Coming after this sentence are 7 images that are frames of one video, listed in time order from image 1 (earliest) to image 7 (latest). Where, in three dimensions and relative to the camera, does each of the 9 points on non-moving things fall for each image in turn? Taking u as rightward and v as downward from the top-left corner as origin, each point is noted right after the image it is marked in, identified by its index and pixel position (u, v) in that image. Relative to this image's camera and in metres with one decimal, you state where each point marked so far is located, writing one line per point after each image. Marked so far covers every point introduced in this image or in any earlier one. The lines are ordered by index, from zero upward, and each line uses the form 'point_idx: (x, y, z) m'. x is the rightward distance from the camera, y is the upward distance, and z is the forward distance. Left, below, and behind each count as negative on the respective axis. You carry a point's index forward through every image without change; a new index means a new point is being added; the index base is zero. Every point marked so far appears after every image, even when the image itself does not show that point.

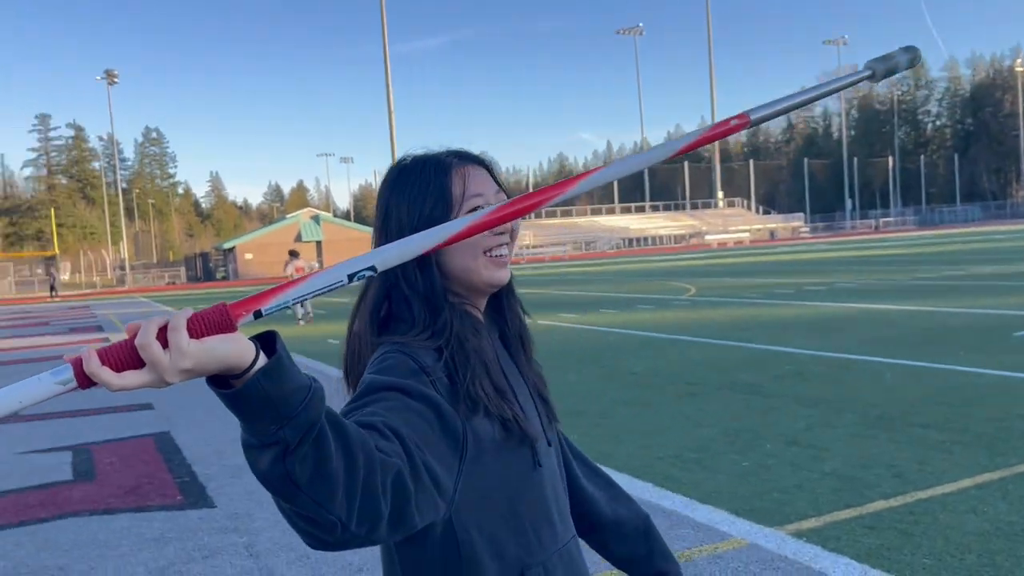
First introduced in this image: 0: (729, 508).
0: (+1.2, -1.2, +4.6) m
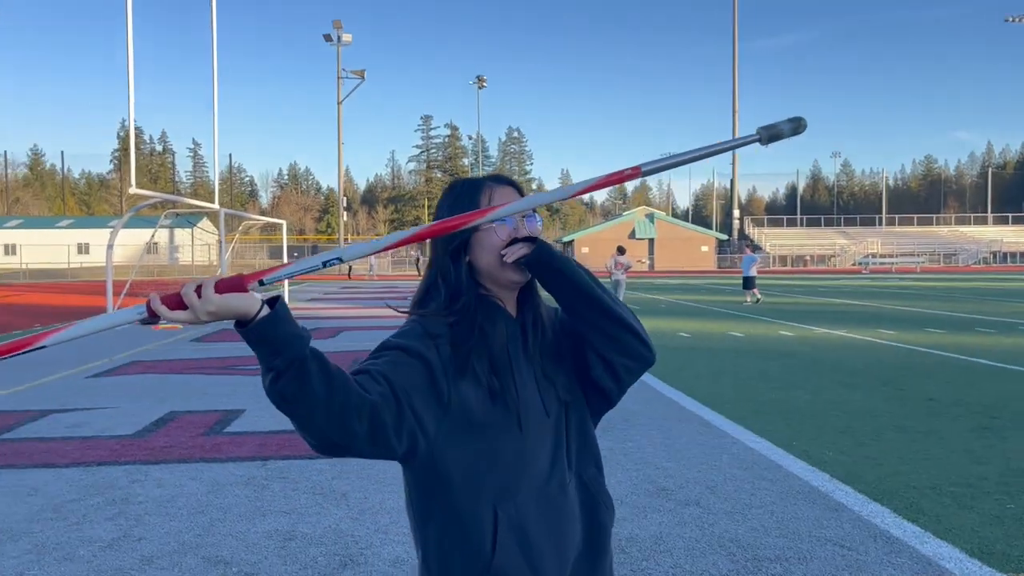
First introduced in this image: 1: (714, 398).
0: (+2.2, -1.3, +4.2) m
1: (+2.0, -1.1, +8.6) m
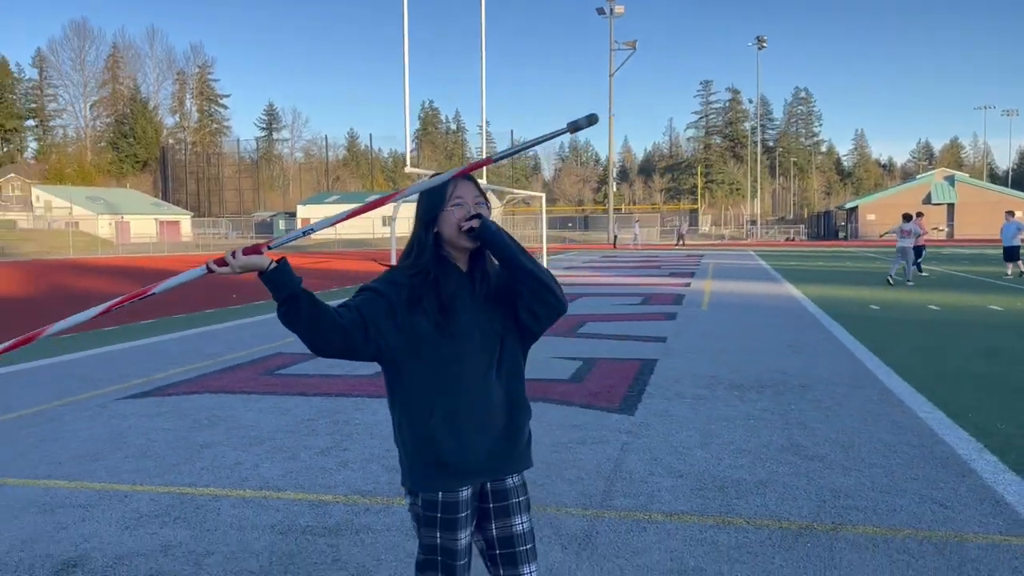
0: (+2.8, -1.1, +4.2) m
1: (+3.9, -0.8, +8.4) m
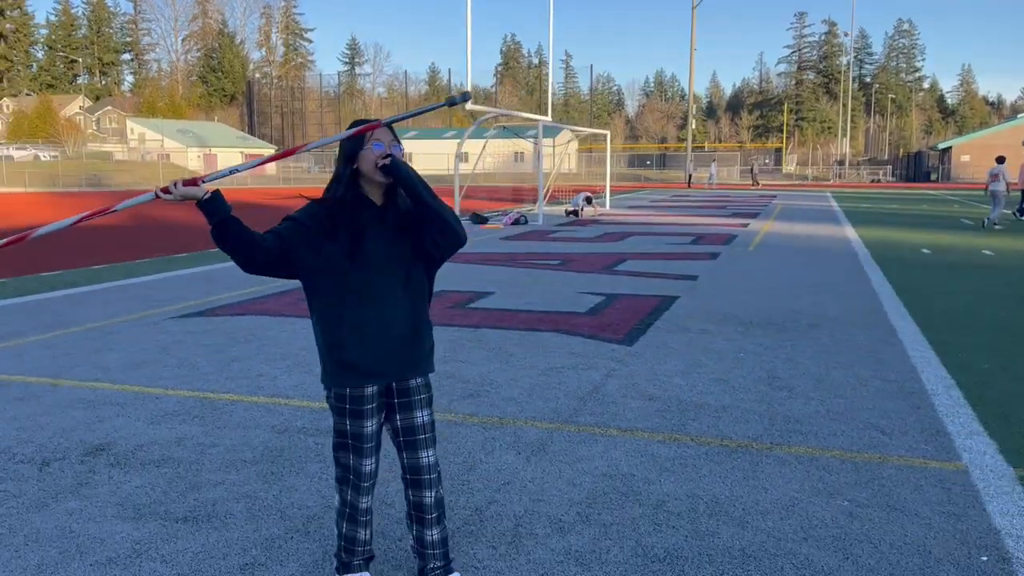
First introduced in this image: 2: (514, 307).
0: (+2.6, -0.8, +4.4) m
1: (+4.1, -0.2, +8.5) m
2: (0.0, -0.2, +8.9) m
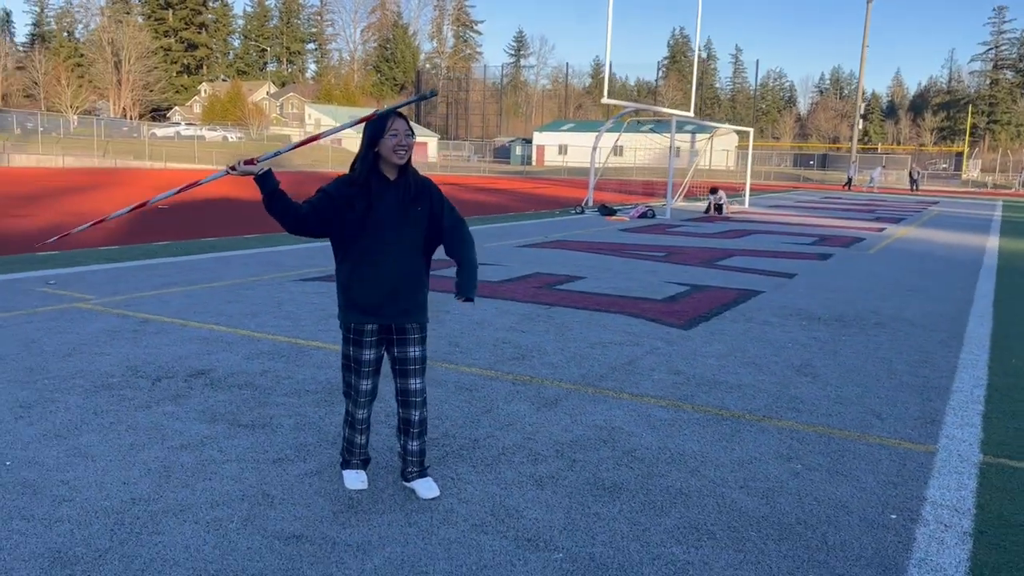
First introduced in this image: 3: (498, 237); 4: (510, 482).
0: (+2.6, -0.8, +4.6) m
1: (+4.9, -0.3, +8.4) m
2: (+0.9, 0.0, +9.5) m
3: (-0.2, +0.9, +15.6) m
4: (0.0, -0.9, +3.8) m
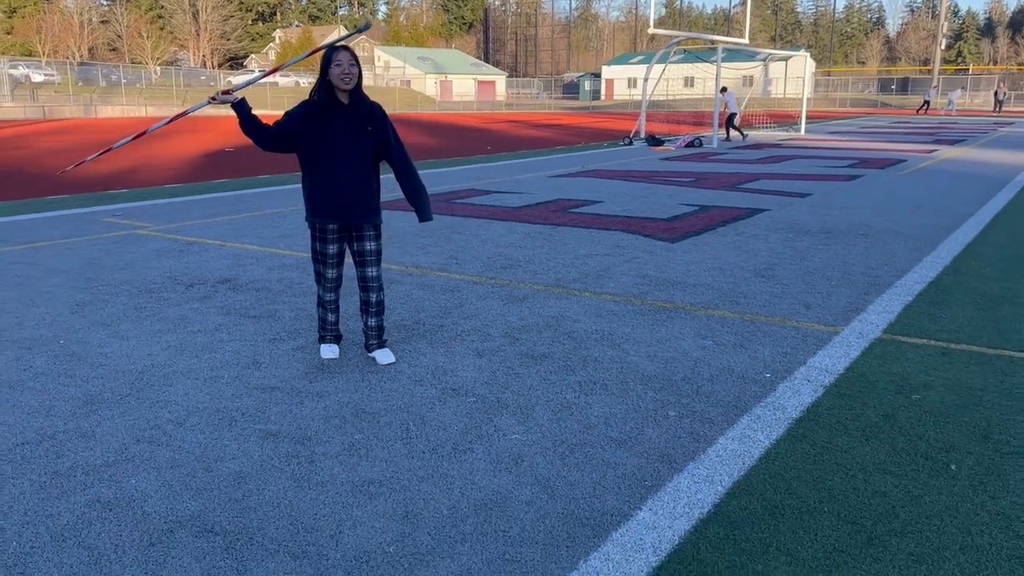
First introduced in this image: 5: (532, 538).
0: (+2.4, -0.2, +5.2) m
1: (+5.0, +0.6, +8.7) m
2: (+1.1, +0.9, +10.1) m
3: (+0.5, +2.3, +16.2) m
4: (-0.3, -0.4, +4.6) m
5: (+0.1, -0.8, +2.7) m
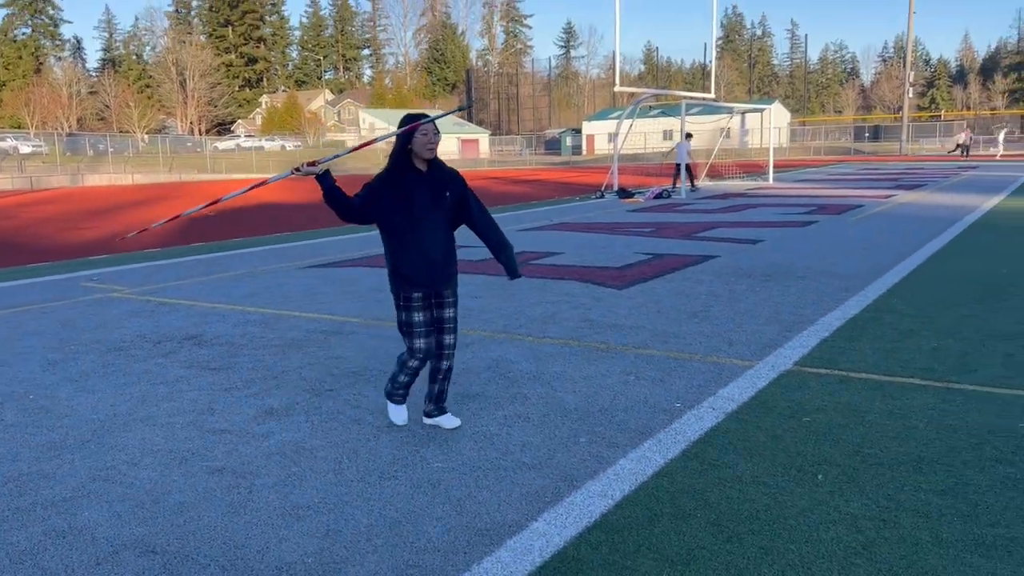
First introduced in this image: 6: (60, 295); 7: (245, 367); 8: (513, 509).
0: (+2.0, -0.4, +5.6) m
1: (+4.5, +0.2, +9.2) m
2: (+0.7, +0.3, +10.6) m
3: (-0.1, +1.3, +16.8) m
4: (-0.7, -0.6, +5.0) m
5: (-0.3, -0.9, +3.1) m
6: (-4.8, -0.1, +9.0) m
7: (-1.8, -0.5, +5.8) m
8: (0.0, -0.9, +3.4) m
